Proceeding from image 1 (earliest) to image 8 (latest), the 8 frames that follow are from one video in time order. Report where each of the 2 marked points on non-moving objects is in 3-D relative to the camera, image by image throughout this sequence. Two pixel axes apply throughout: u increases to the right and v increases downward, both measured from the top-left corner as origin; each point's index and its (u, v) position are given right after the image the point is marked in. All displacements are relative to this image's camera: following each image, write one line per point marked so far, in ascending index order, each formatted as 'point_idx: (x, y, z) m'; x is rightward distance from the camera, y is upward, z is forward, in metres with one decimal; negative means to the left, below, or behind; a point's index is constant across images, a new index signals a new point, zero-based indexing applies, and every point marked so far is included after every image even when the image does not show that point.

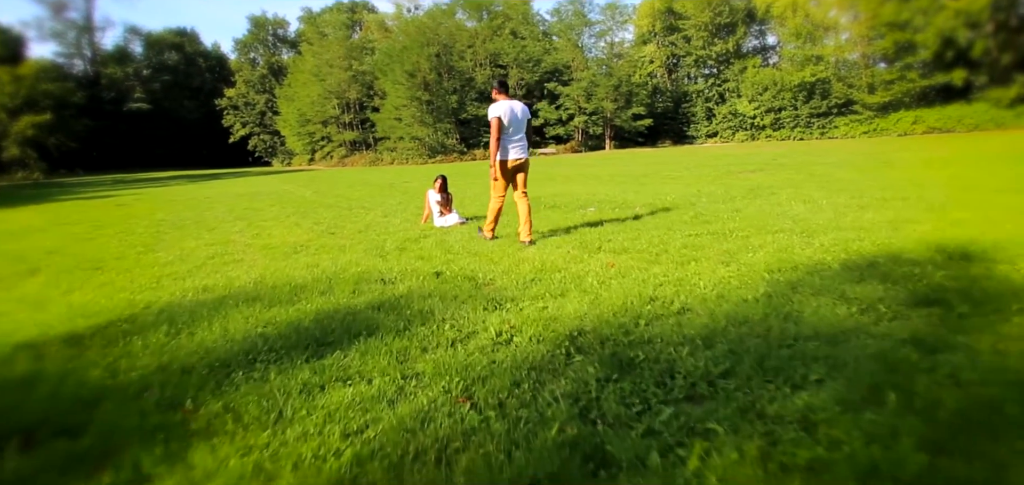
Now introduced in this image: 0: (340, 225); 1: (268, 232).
0: (-2.5, +0.3, +8.6) m
1: (-3.5, +0.2, +8.4) m
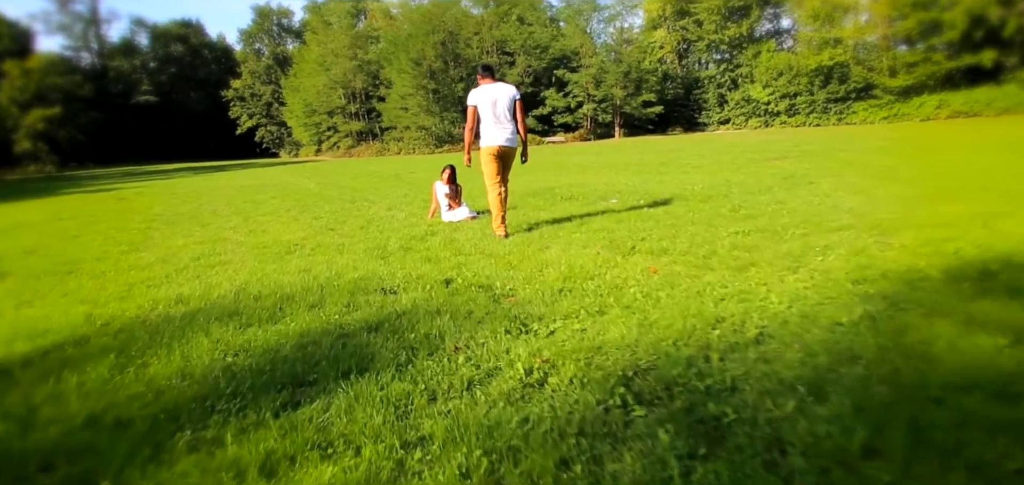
0: (-2.3, +0.3, +8.0) m
1: (-3.3, +0.2, +7.8) m
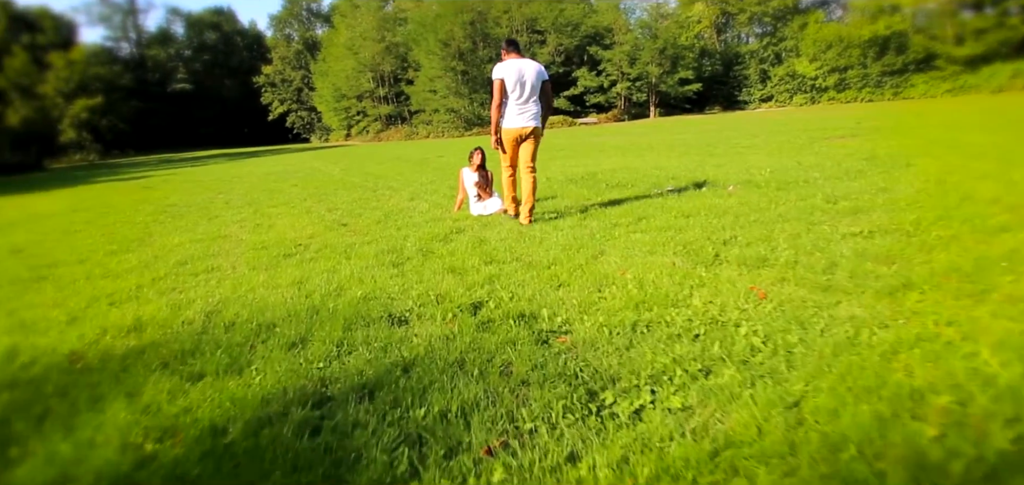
0: (-1.9, +0.4, +7.2) m
1: (-2.9, +0.3, +7.0) m
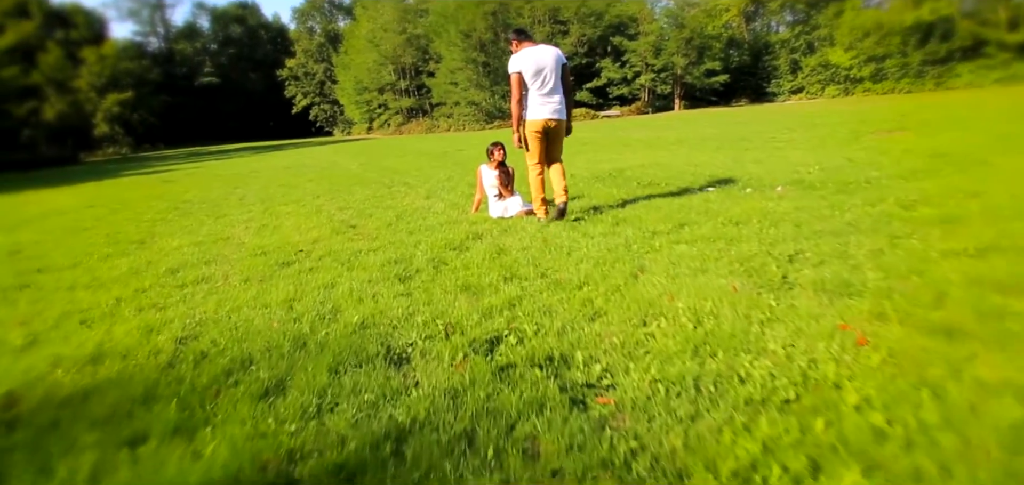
0: (-1.6, +0.4, +6.7) m
1: (-2.6, +0.2, +6.6) m
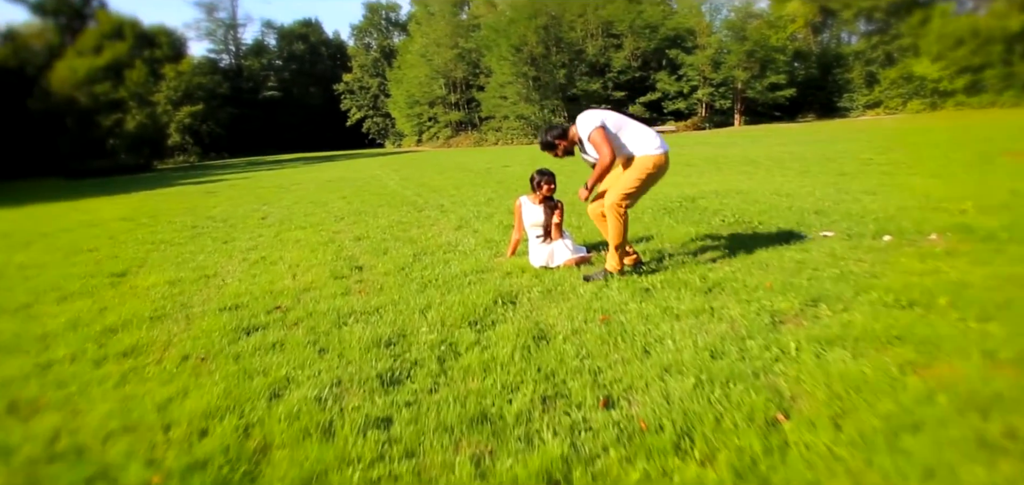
0: (-1.2, 0.0, +5.6) m
1: (-2.2, -0.1, +5.6) m
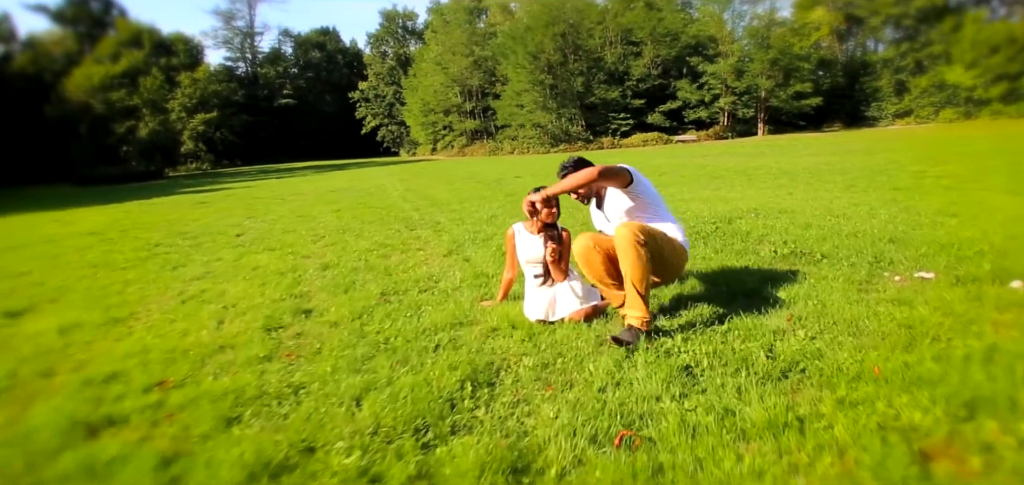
0: (-1.2, -0.2, +4.6) m
1: (-2.2, -0.3, +4.6) m
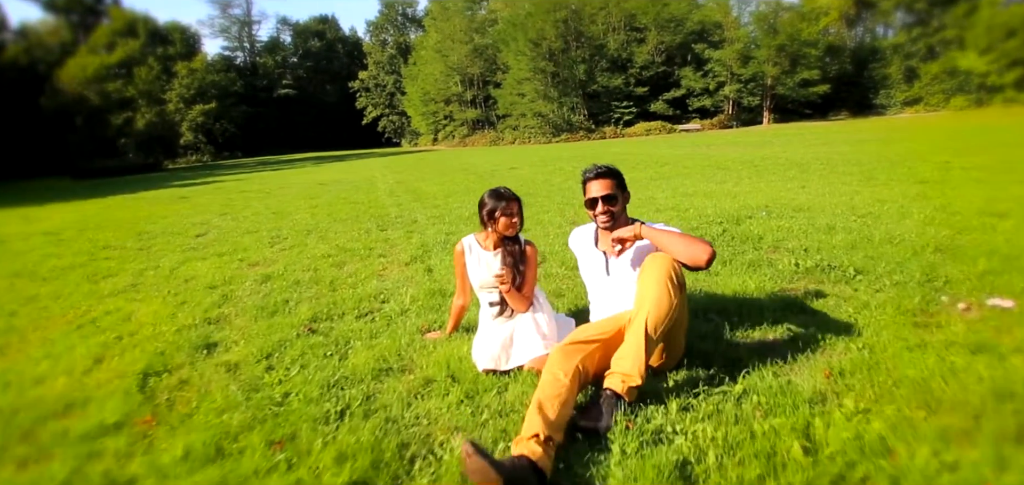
0: (-1.4, -0.3, +3.9) m
1: (-2.4, -0.4, +4.0) m
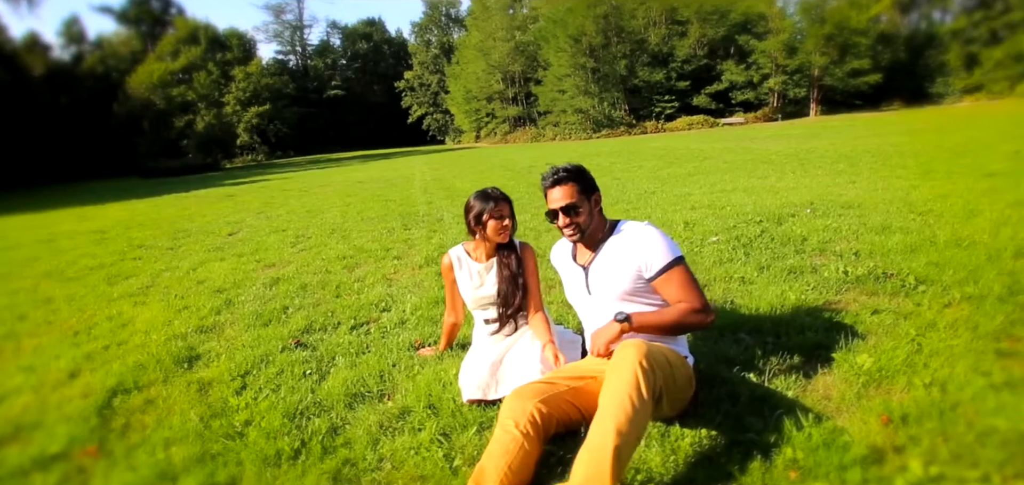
0: (-1.3, -0.3, +3.7) m
1: (-2.3, -0.4, +3.8) m
